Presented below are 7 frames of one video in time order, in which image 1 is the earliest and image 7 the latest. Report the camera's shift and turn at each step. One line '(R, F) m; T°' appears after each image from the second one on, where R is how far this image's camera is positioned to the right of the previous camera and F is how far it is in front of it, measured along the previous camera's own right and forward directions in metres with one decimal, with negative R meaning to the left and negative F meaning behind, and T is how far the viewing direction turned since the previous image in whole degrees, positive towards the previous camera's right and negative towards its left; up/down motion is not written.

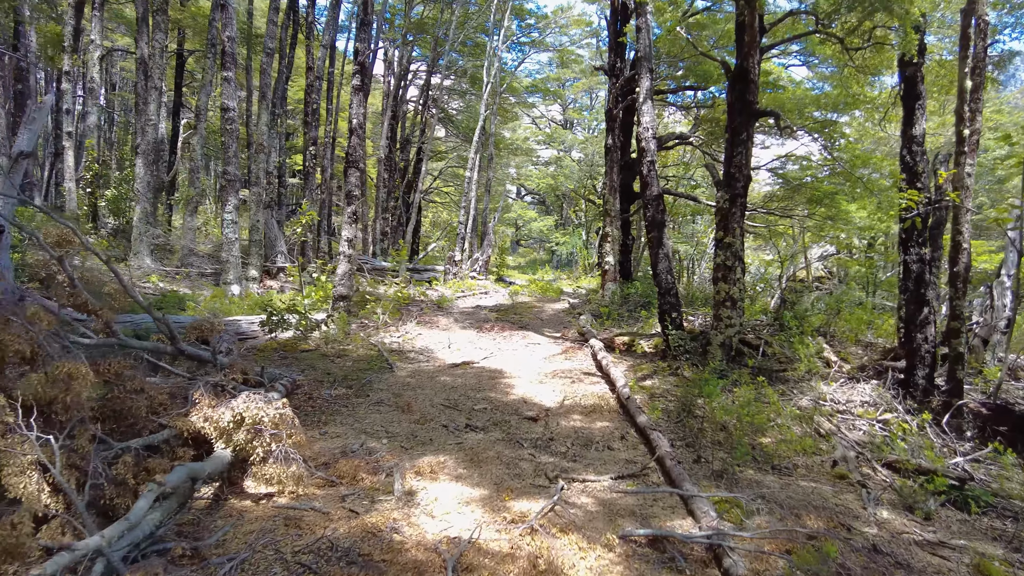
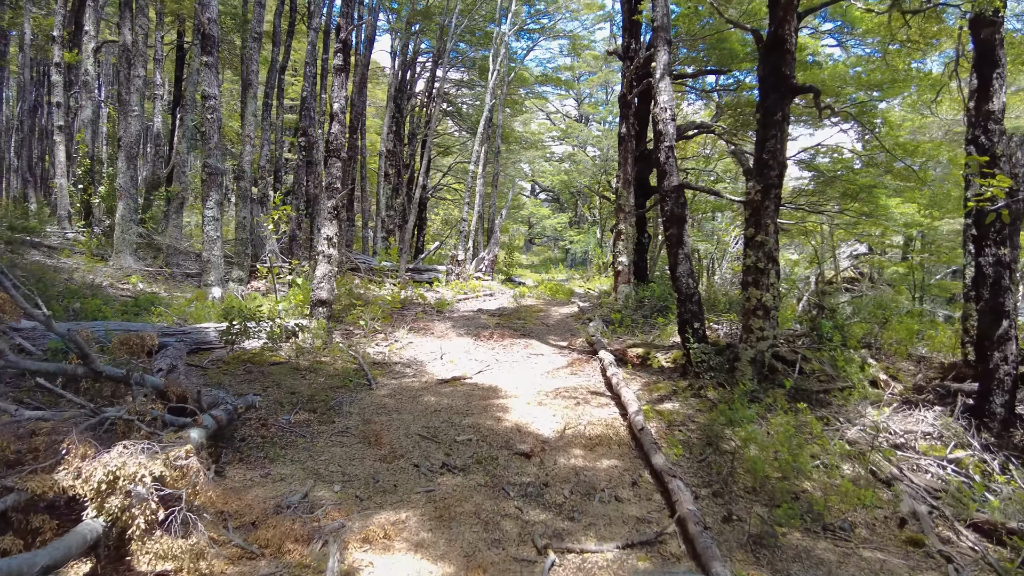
(+0.2, +0.9) m; -1°
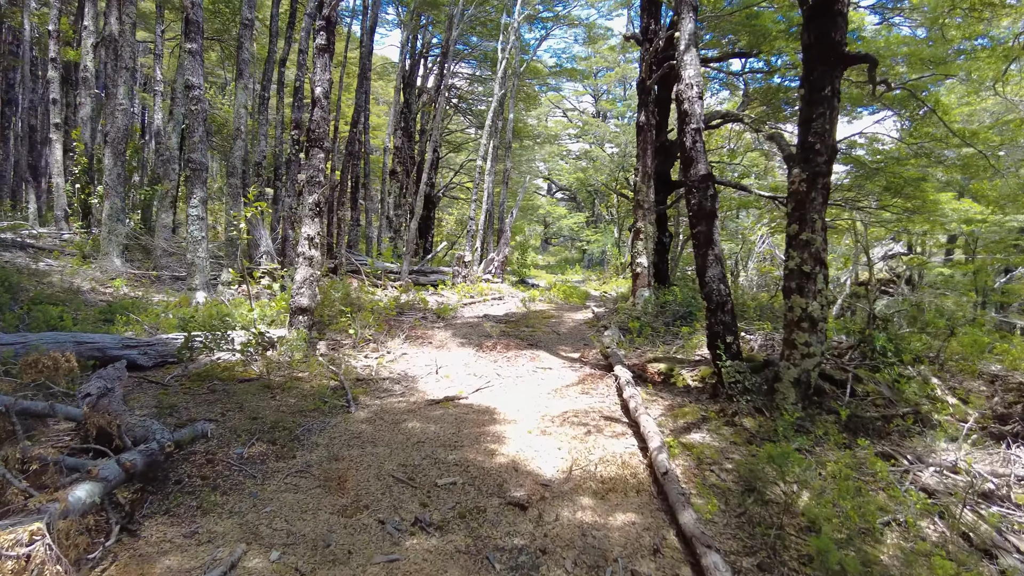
(+0.1, +0.8) m; -2°
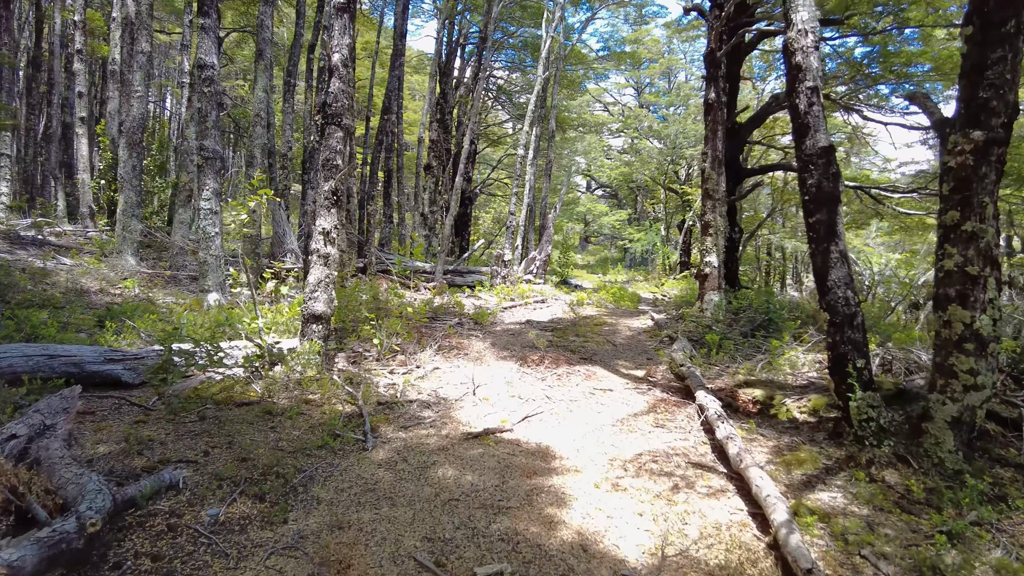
(-0.1, +1.1) m; -3°
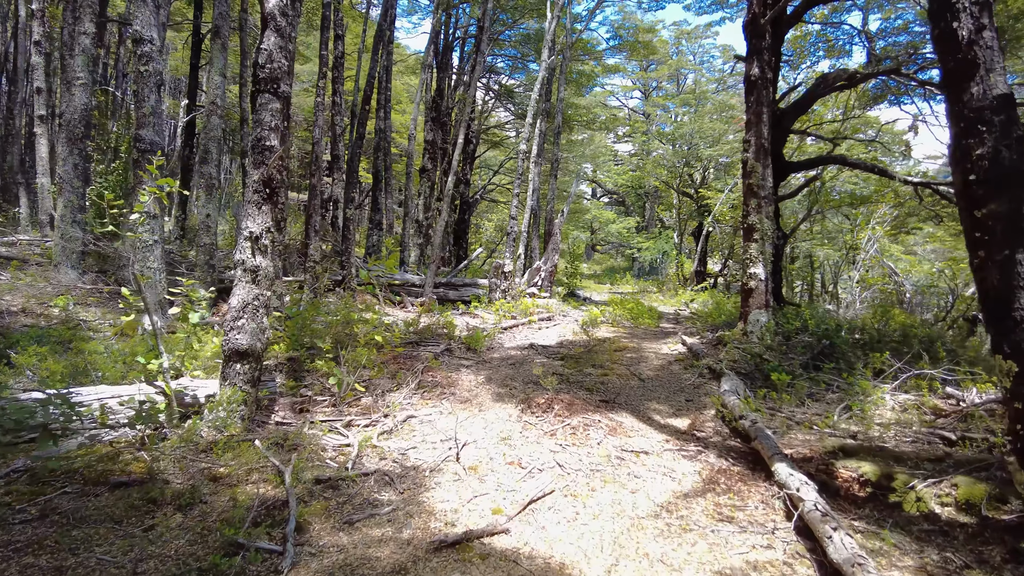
(0.0, +1.4) m; 0°
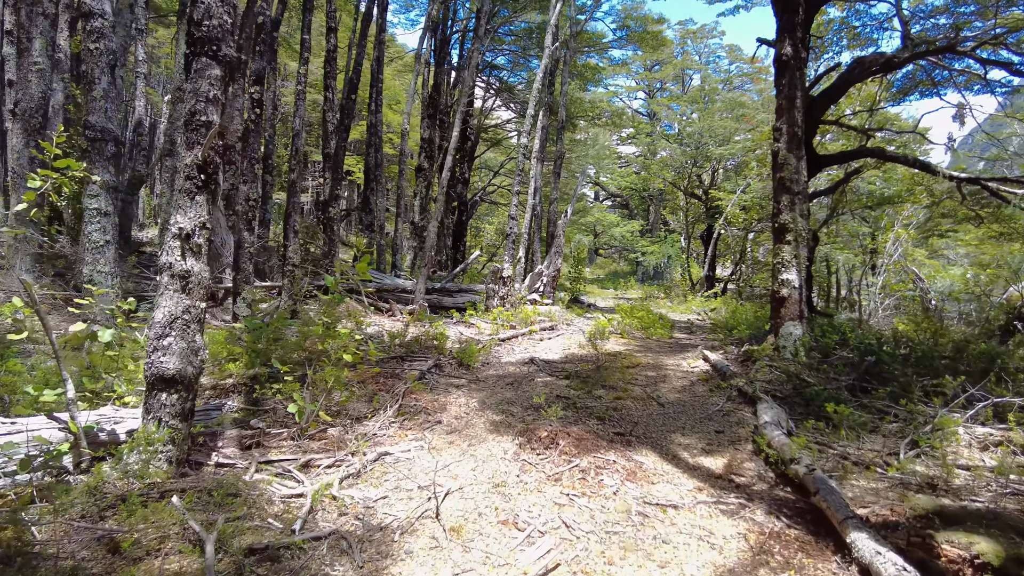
(0.0, +0.8) m; 0°
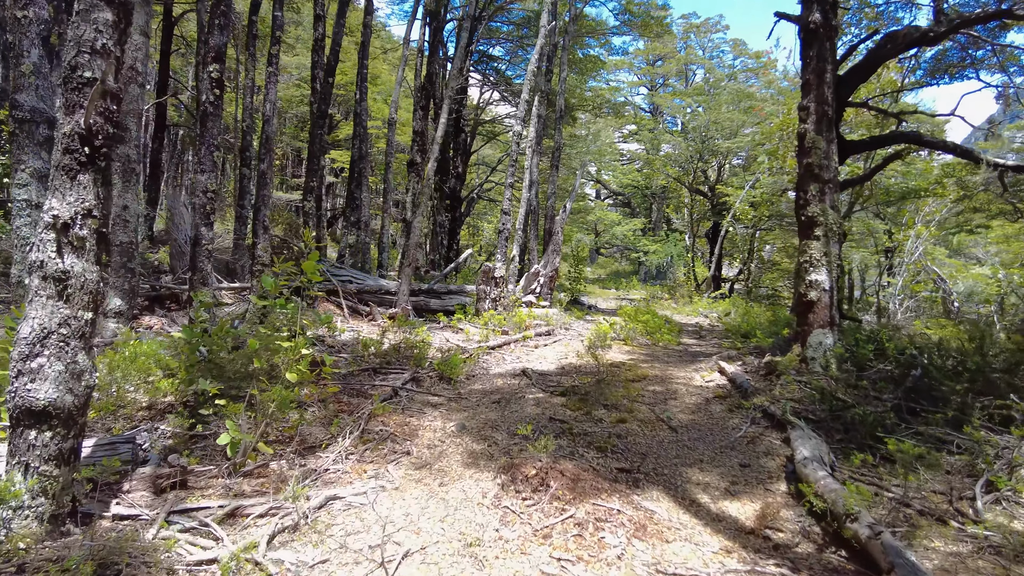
(+0.1, +0.7) m; 0°
